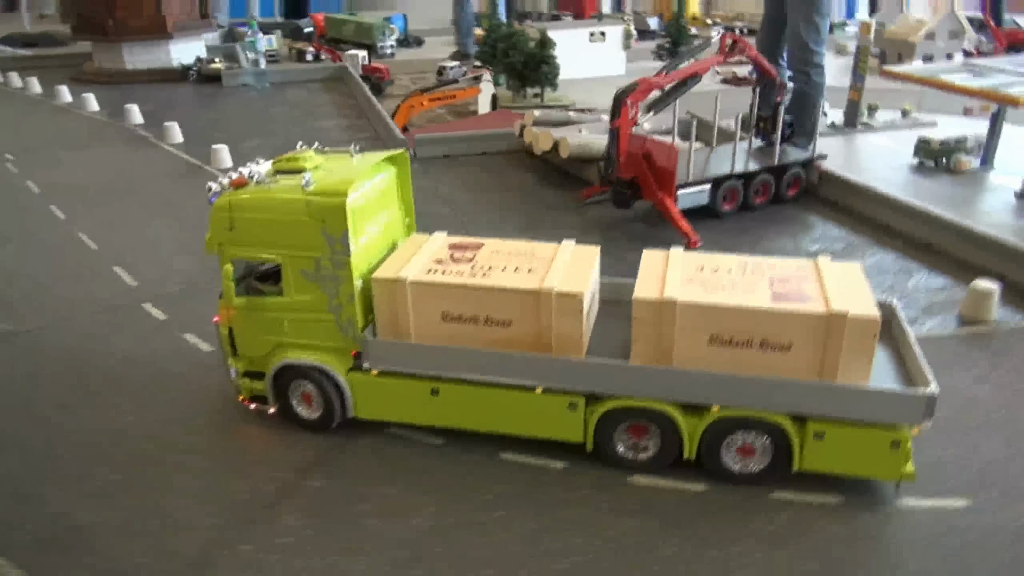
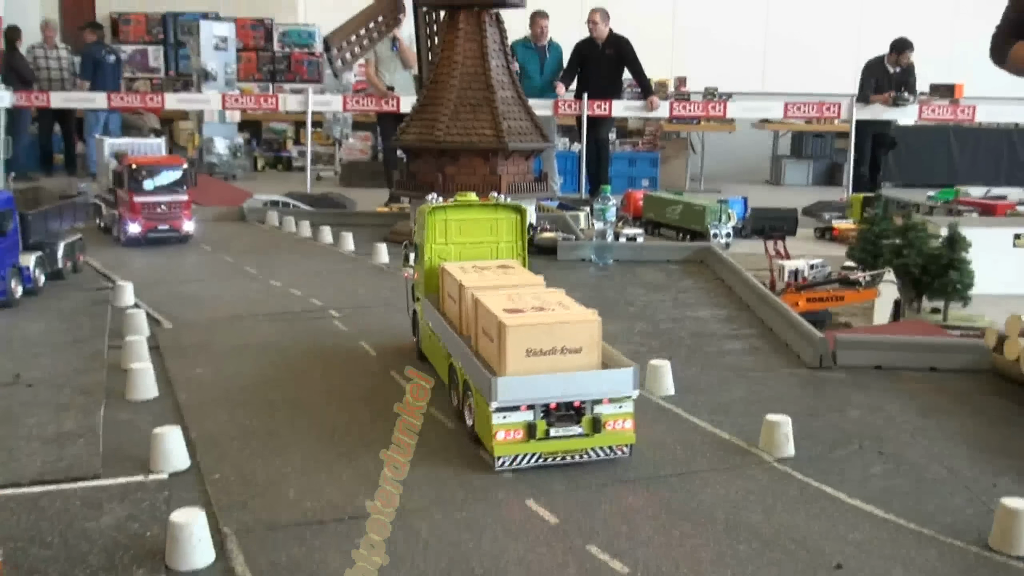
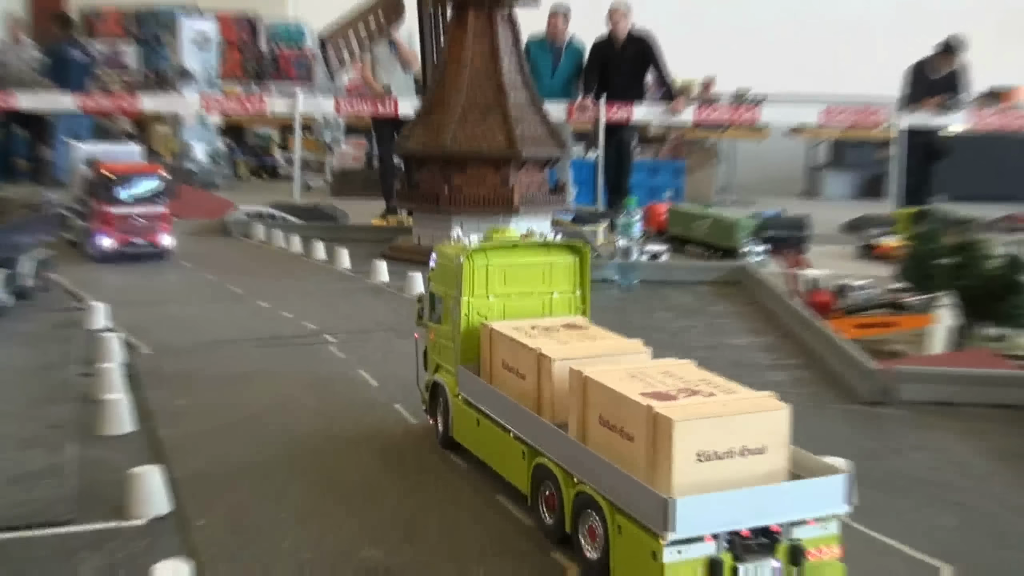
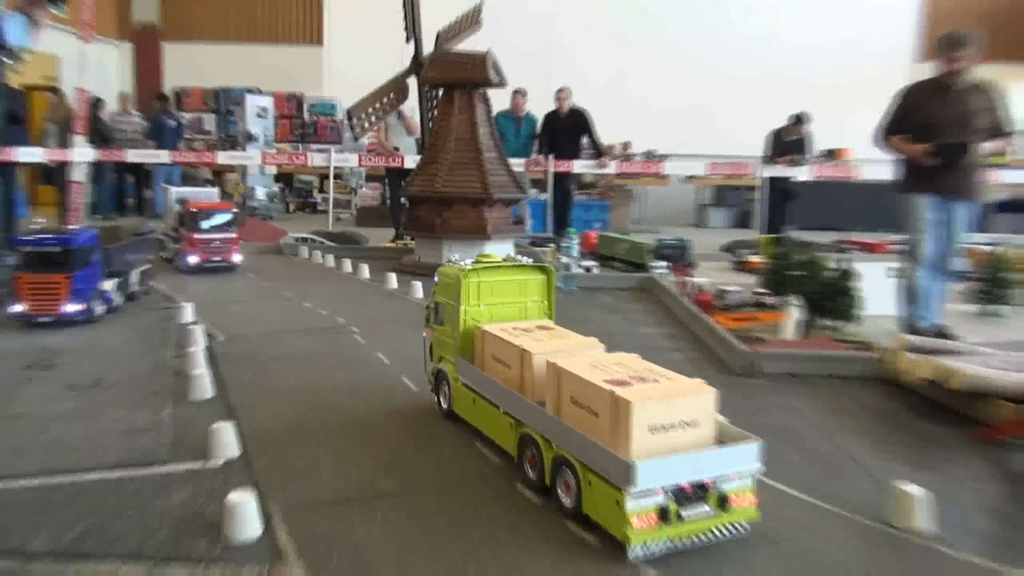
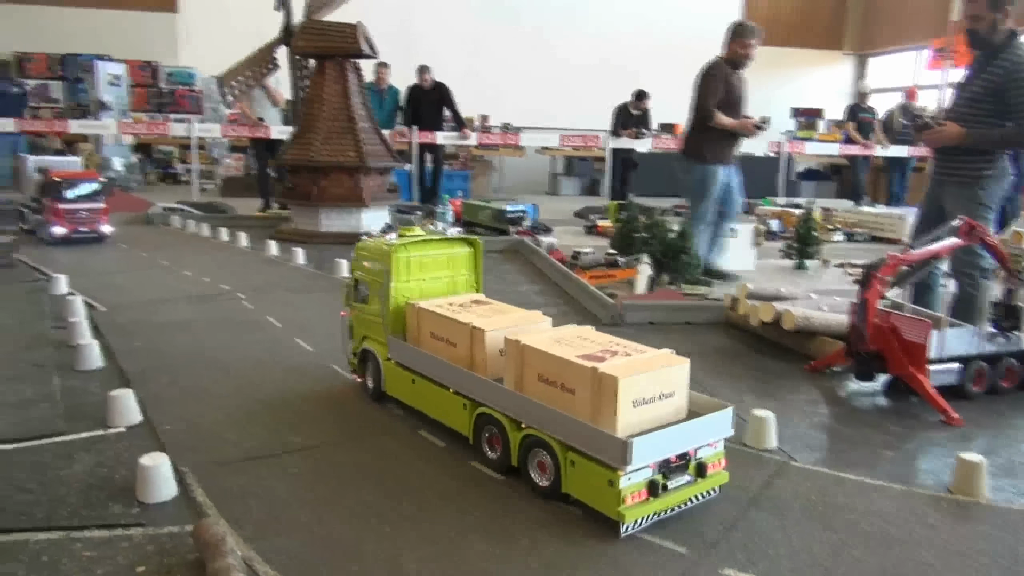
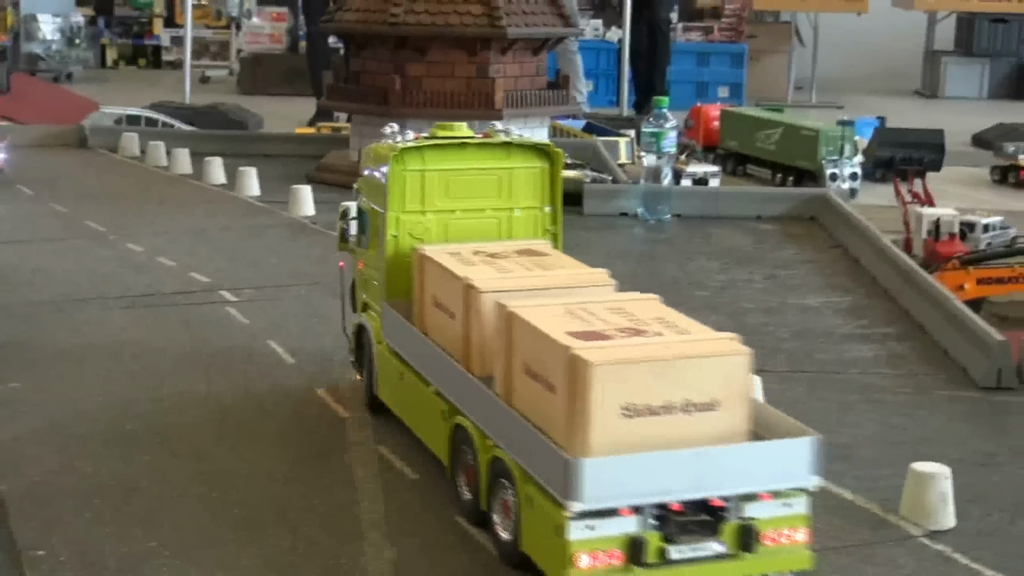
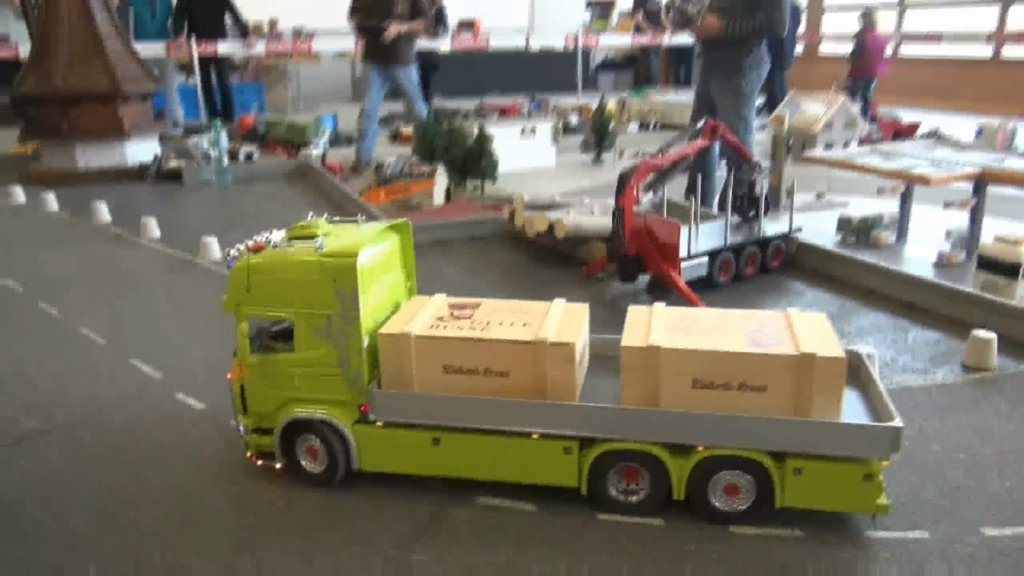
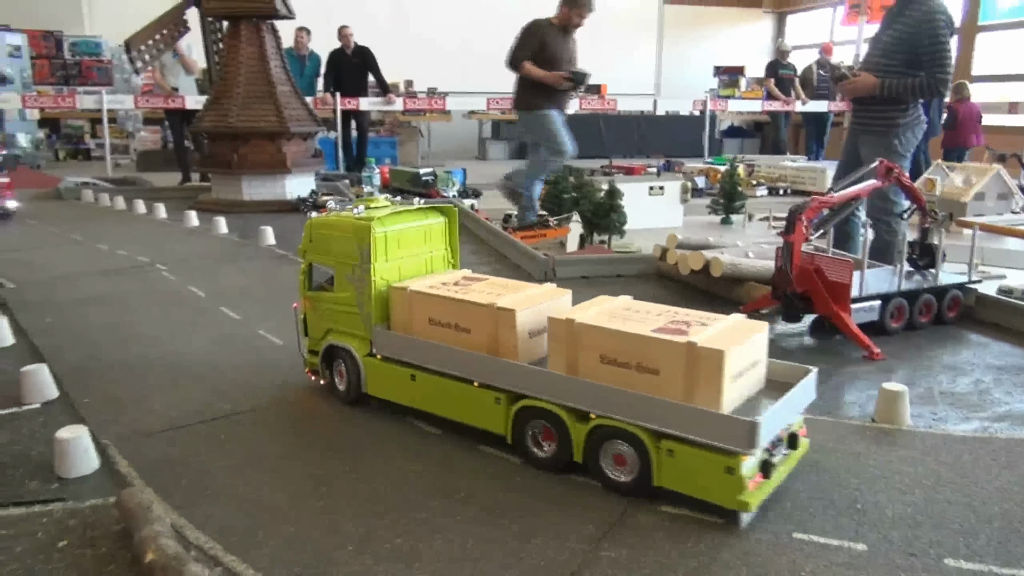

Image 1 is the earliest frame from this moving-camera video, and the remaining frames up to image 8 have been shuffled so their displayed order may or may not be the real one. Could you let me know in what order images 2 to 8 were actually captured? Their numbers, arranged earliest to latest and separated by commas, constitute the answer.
7, 8, 5, 4, 3, 6, 2
